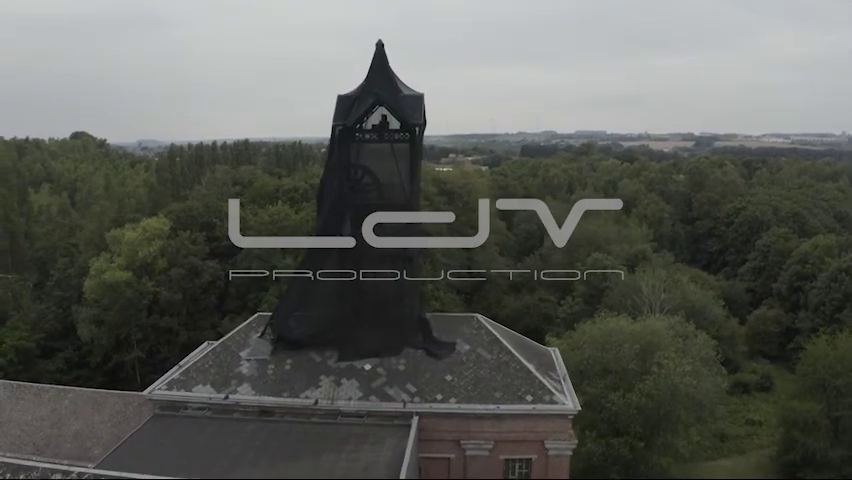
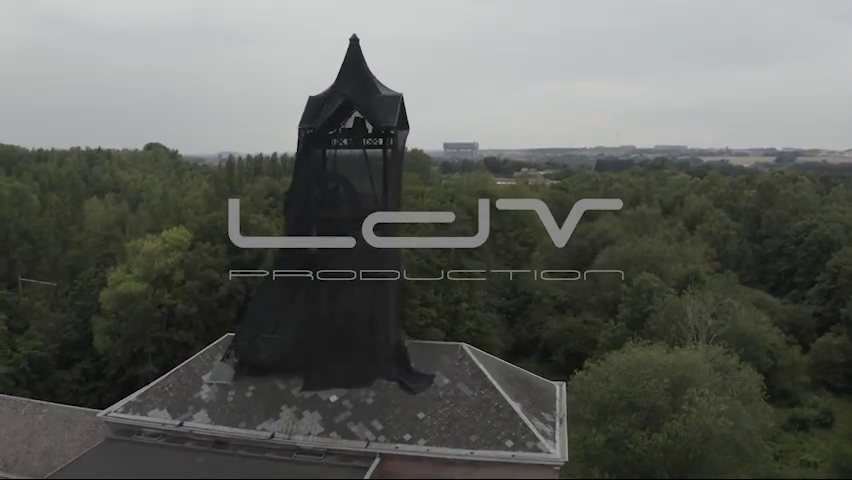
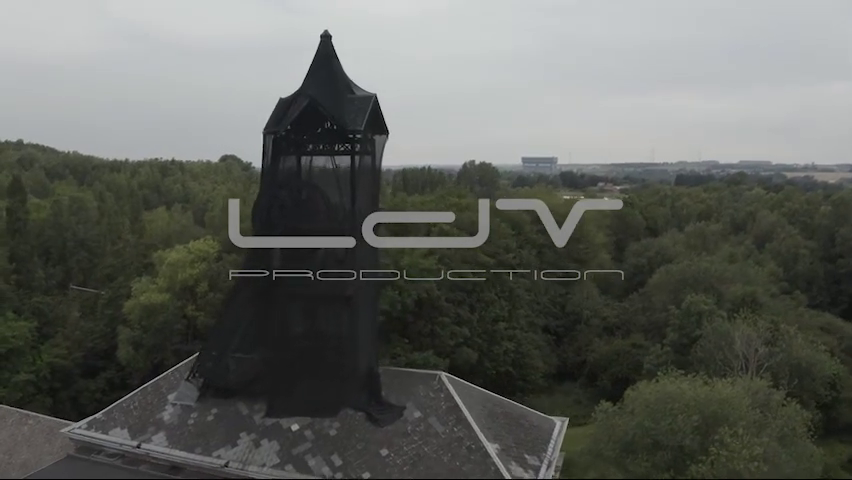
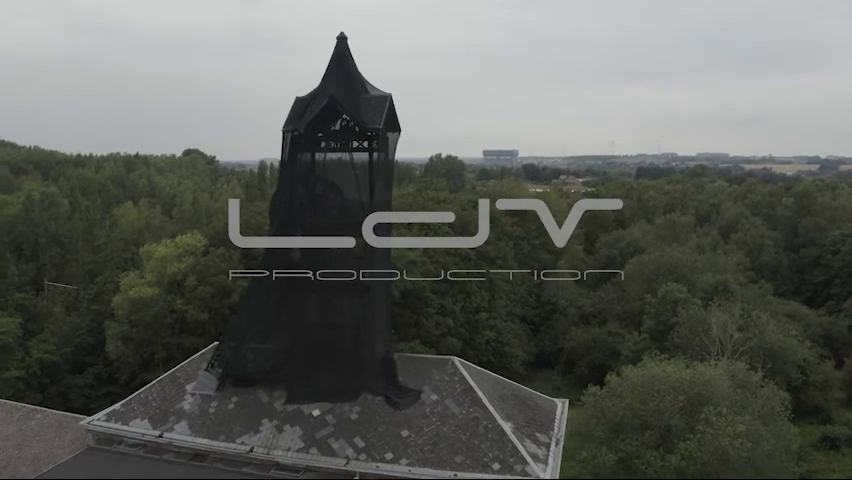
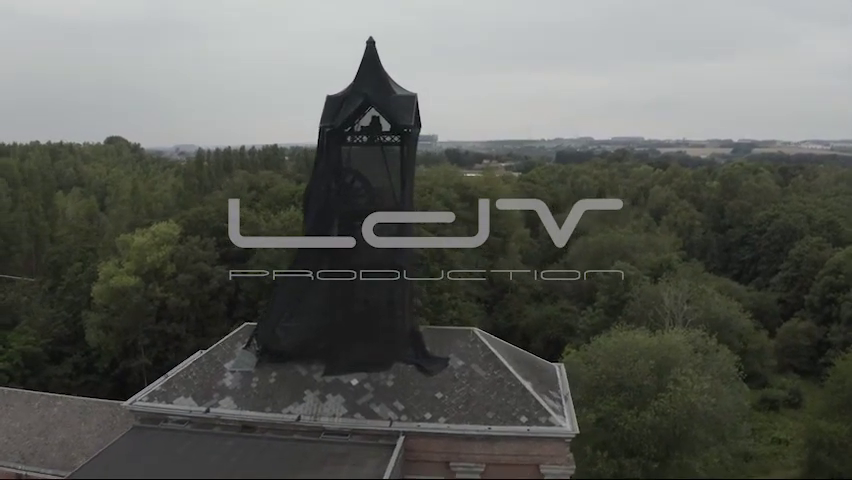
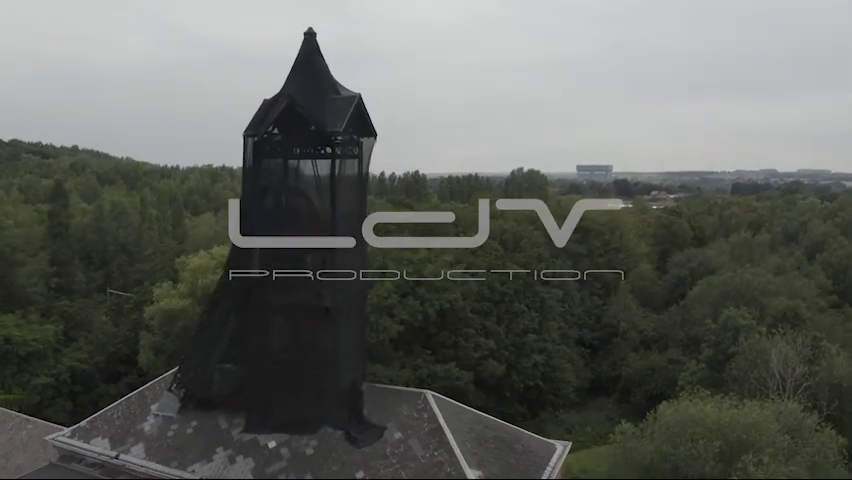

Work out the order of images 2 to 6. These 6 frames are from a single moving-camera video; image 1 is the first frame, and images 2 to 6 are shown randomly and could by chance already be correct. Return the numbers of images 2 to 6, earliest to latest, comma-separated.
5, 2, 4, 3, 6
